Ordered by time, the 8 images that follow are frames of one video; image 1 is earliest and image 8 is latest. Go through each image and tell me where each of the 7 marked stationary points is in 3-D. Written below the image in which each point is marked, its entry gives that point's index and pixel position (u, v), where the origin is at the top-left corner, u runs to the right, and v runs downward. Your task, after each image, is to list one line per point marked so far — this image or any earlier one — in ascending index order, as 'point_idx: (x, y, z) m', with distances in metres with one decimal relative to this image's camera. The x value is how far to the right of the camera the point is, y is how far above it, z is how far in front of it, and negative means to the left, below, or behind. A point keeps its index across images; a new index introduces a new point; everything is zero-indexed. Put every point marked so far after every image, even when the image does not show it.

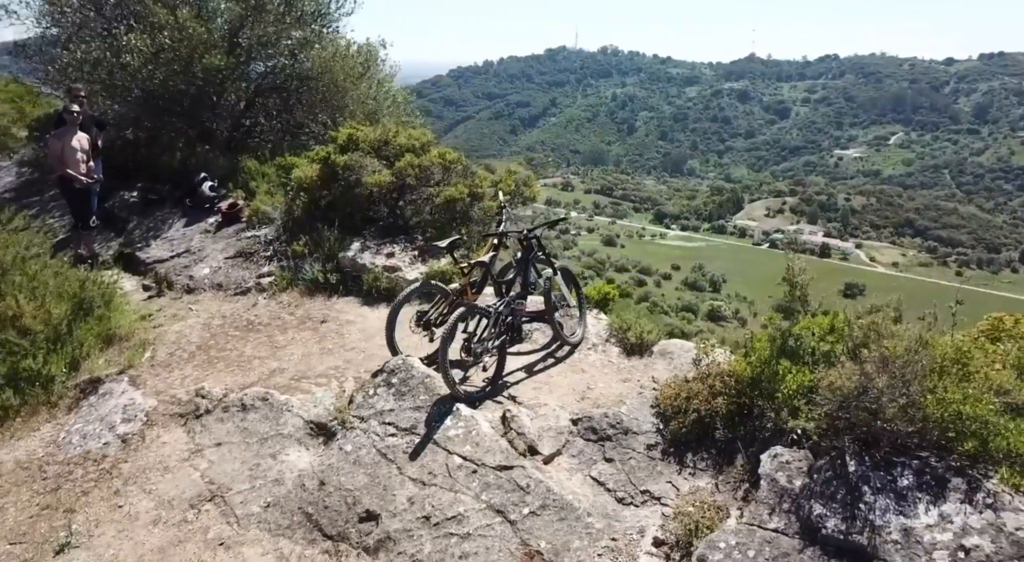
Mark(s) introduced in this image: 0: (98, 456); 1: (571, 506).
0: (-3.4, -1.4, +4.6) m
1: (+0.3, -1.1, +2.7) m
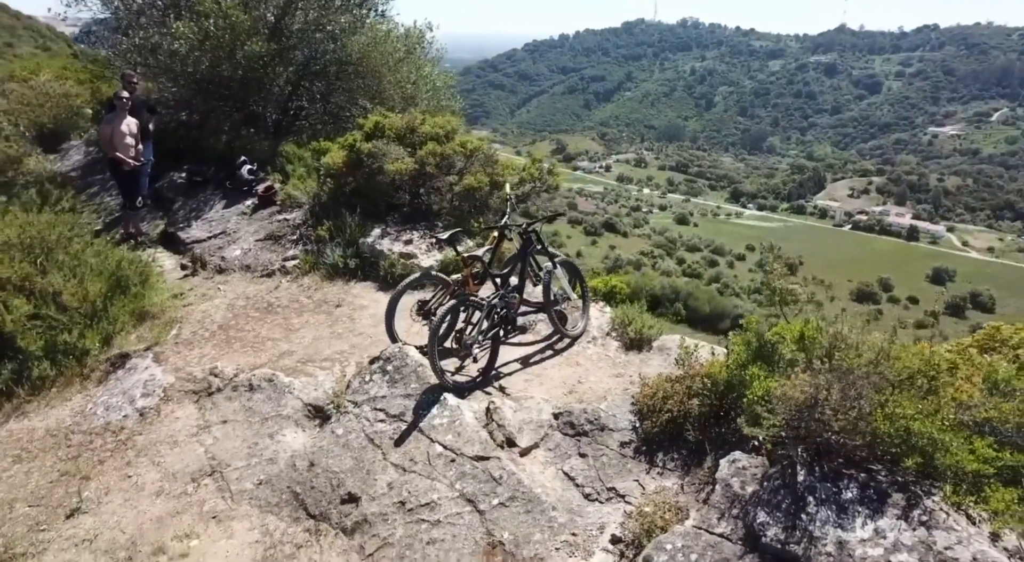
0: (-3.4, -1.3, +4.8) m
1: (+0.1, -1.1, +2.7) m
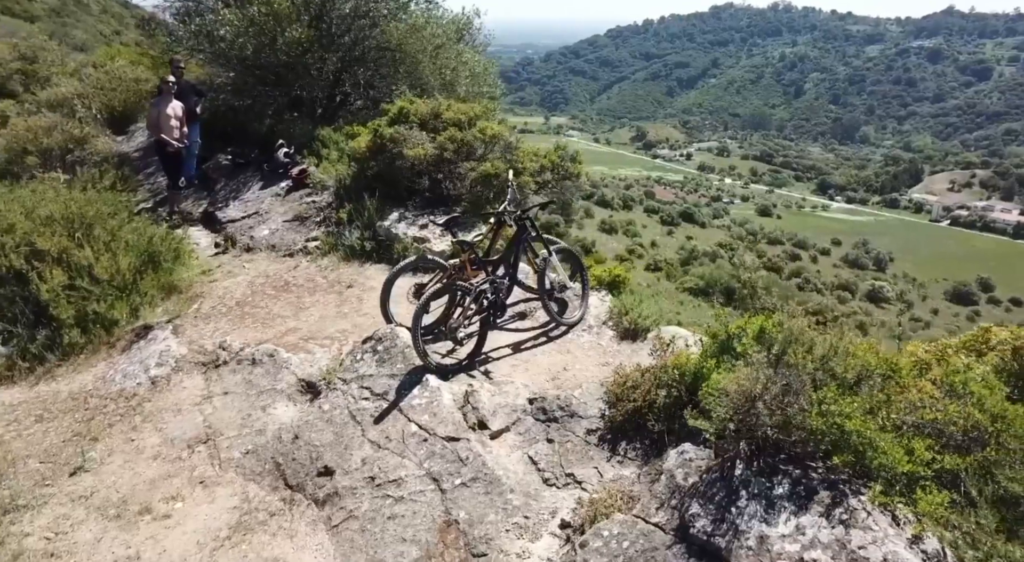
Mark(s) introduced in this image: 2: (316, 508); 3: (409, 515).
0: (-3.5, -1.0, +5.0) m
1: (-0.1, -1.0, +2.7) m
2: (-1.1, -1.3, +3.1) m
3: (-0.5, -1.2, +2.7) m
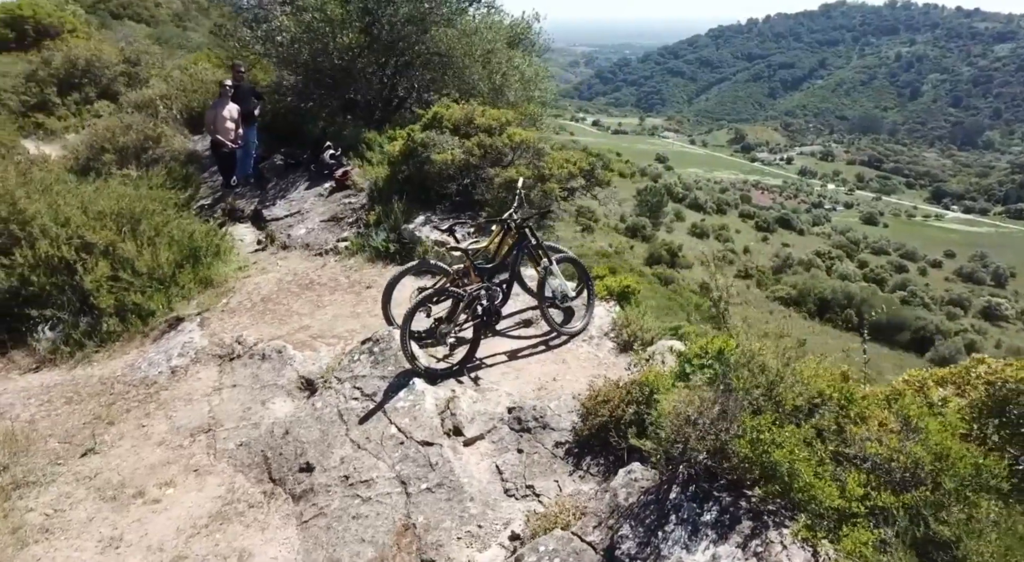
0: (-3.5, -1.0, +5.3) m
1: (-0.3, -1.0, +2.7) m
2: (-1.3, -1.3, +3.1) m
3: (-0.7, -1.2, +2.8) m
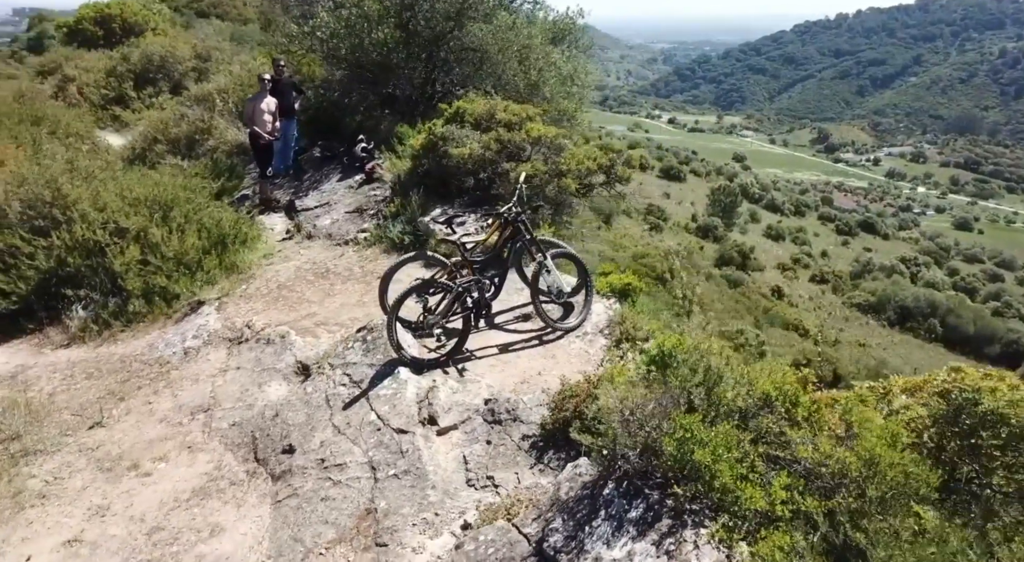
0: (-3.5, -0.8, +5.5) m
1: (-0.4, -1.0, +2.7) m
2: (-1.4, -1.2, +3.2) m
3: (-0.9, -1.1, +2.8) m
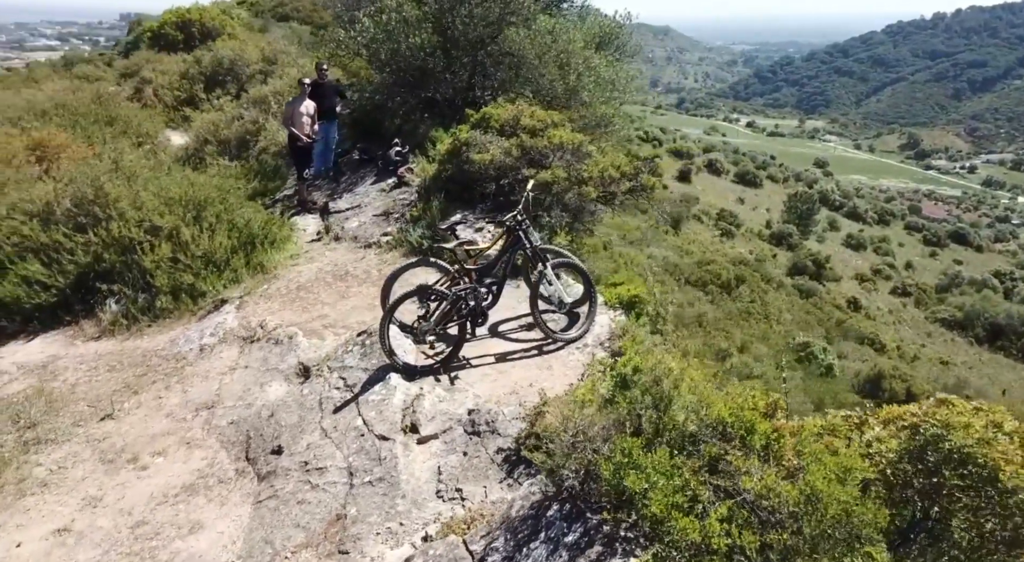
0: (-3.5, -0.8, +5.7) m
1: (-0.6, -1.0, +2.8) m
2: (-1.6, -1.2, +3.3) m
3: (-1.0, -1.2, +2.8) m
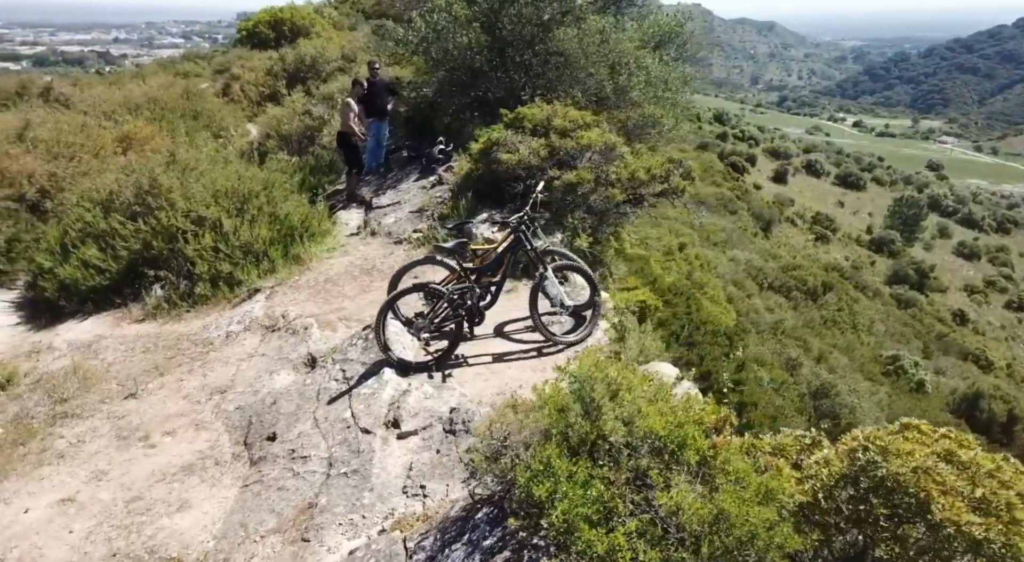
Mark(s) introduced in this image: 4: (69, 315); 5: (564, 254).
0: (-3.4, -0.7, +6.0) m
1: (-0.7, -1.0, +2.8) m
2: (-1.7, -1.2, +3.5) m
3: (-1.2, -1.1, +3.0) m
4: (-5.8, -0.4, +7.0) m
5: (+0.4, +0.2, +4.8) m
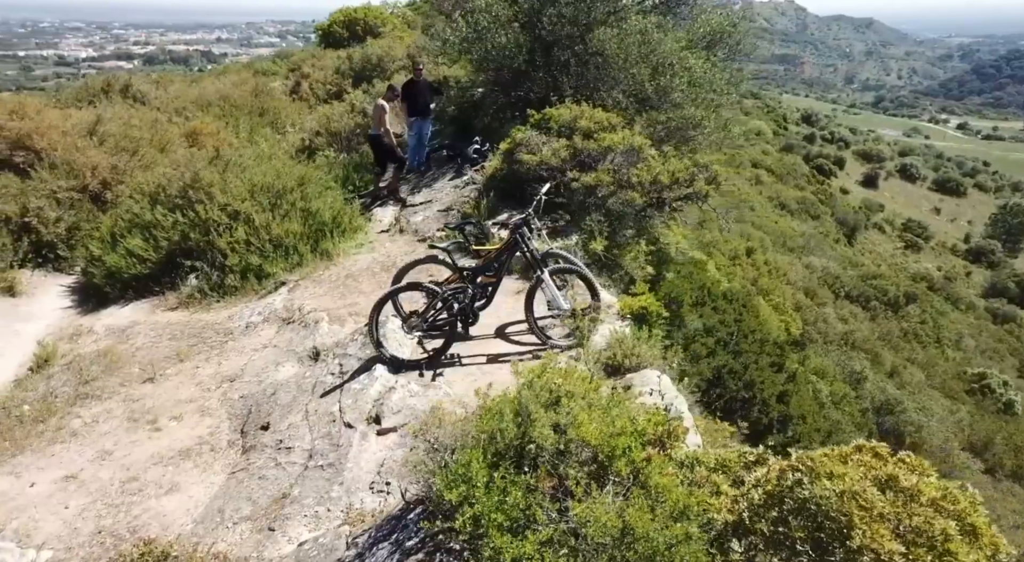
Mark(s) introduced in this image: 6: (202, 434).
0: (-3.3, -0.6, +6.3) m
1: (-0.9, -1.0, +2.9) m
2: (-1.8, -1.2, +3.6) m
3: (-1.4, -1.1, +3.1) m
4: (-5.6, -0.3, +7.4) m
5: (+0.4, +0.2, +4.8) m
6: (-2.3, -1.1, +3.9) m
